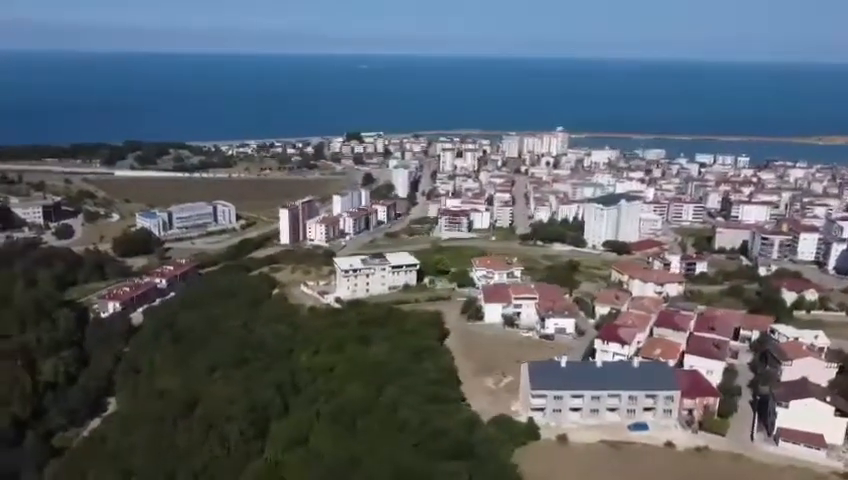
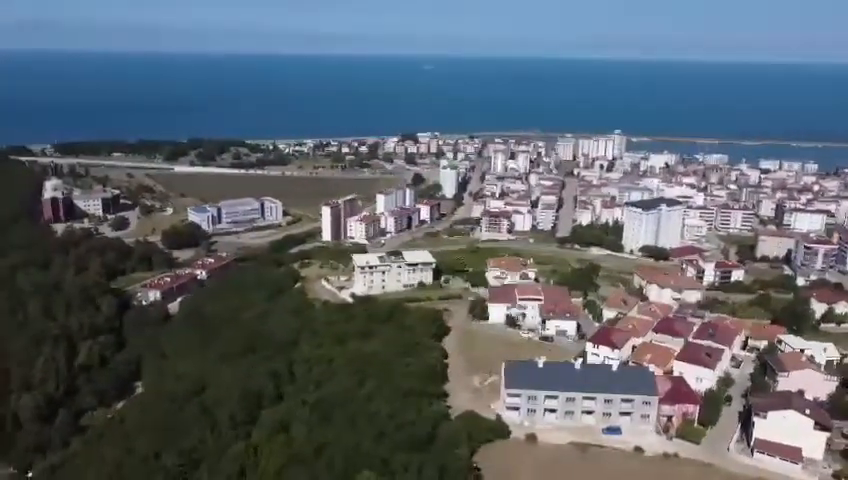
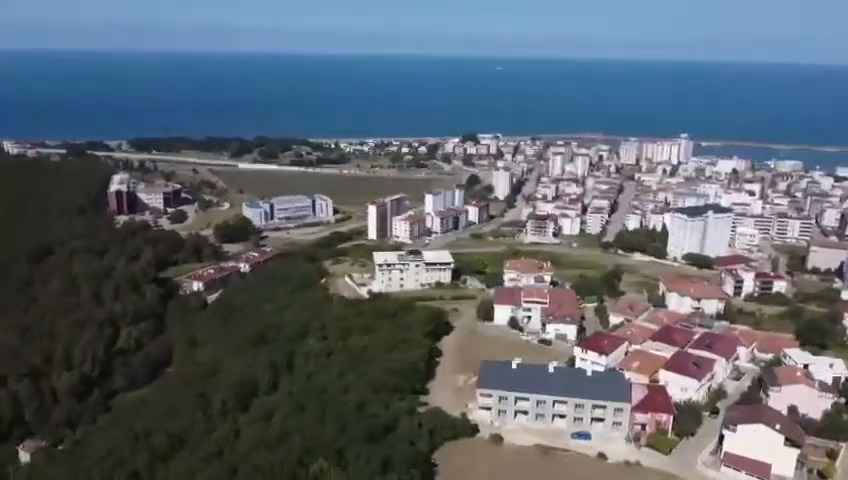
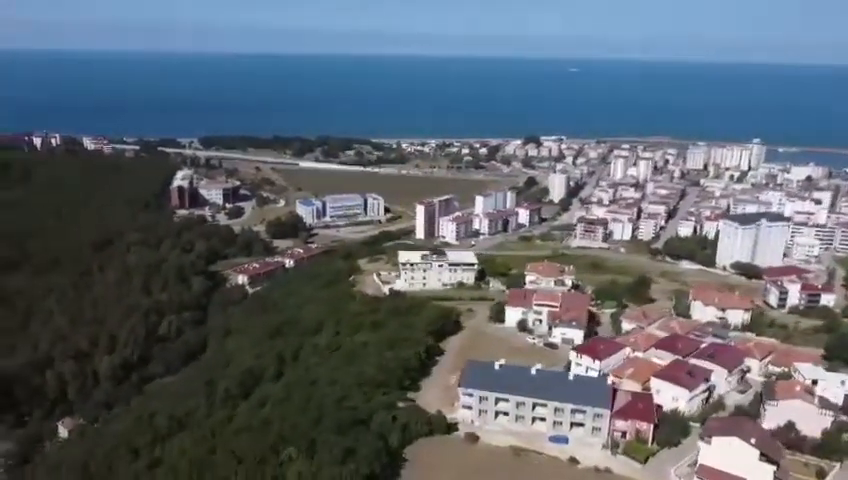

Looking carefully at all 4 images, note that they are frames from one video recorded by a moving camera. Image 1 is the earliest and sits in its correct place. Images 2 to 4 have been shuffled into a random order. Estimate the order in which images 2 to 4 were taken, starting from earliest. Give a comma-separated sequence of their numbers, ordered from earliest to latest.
2, 3, 4
